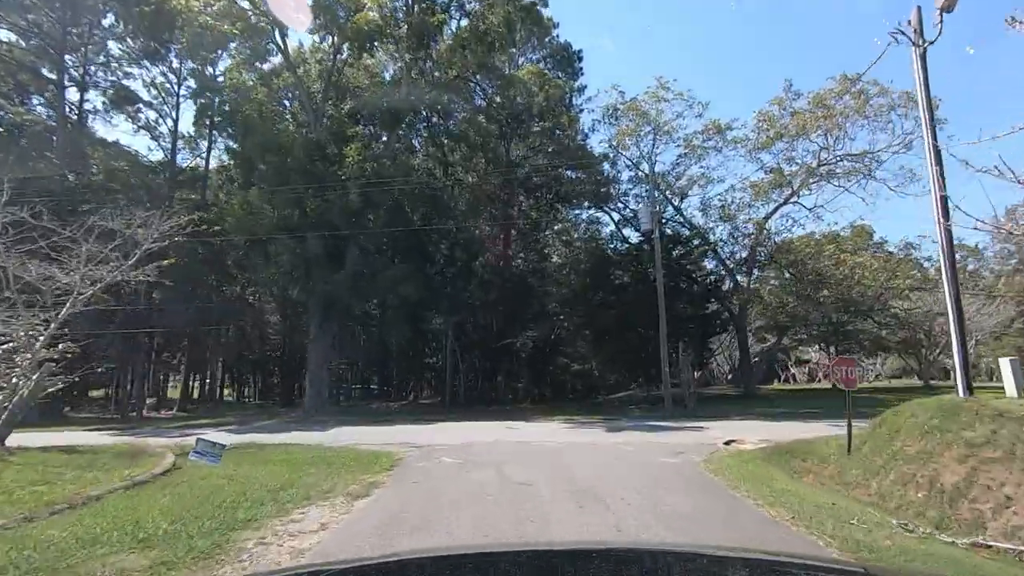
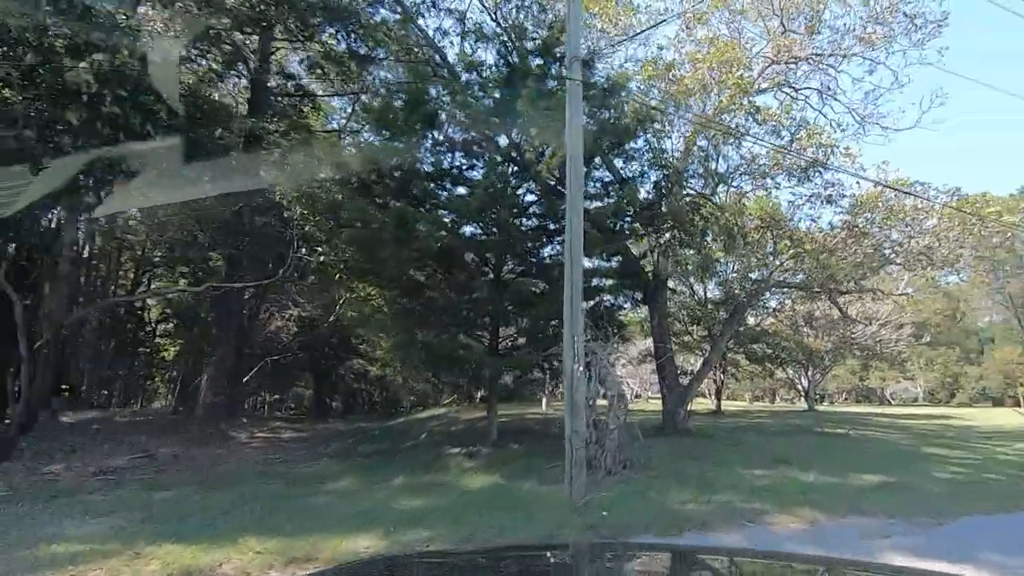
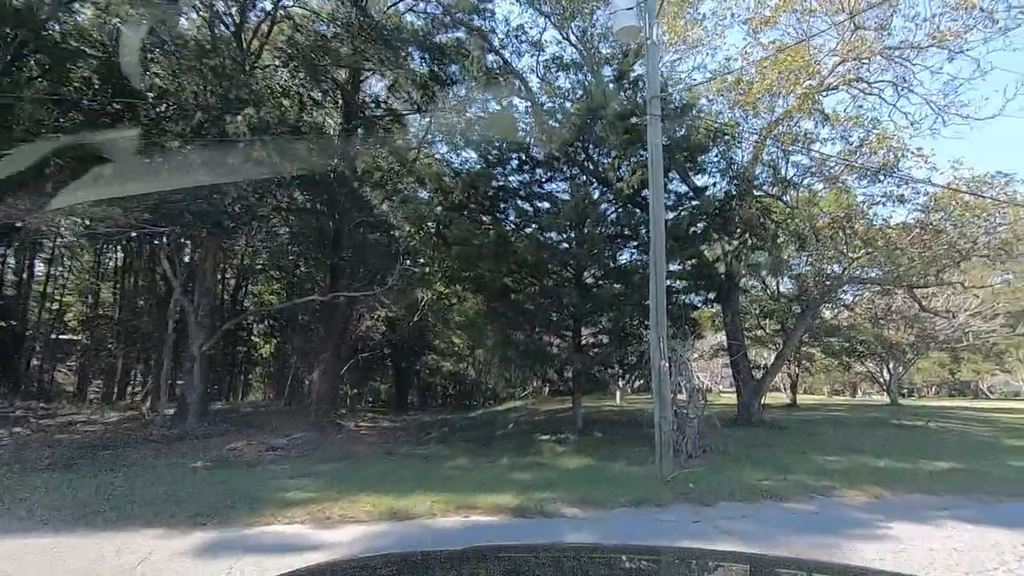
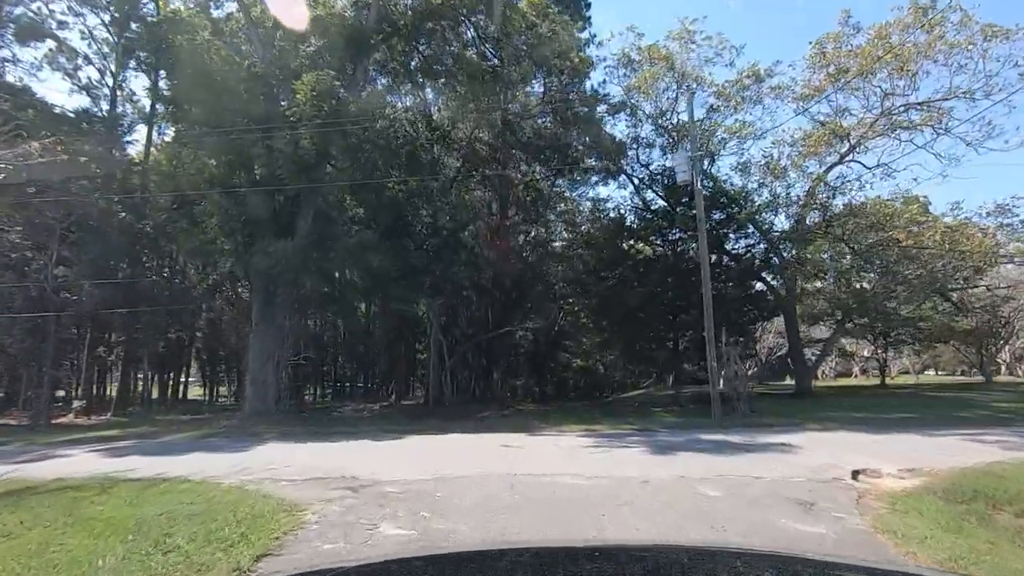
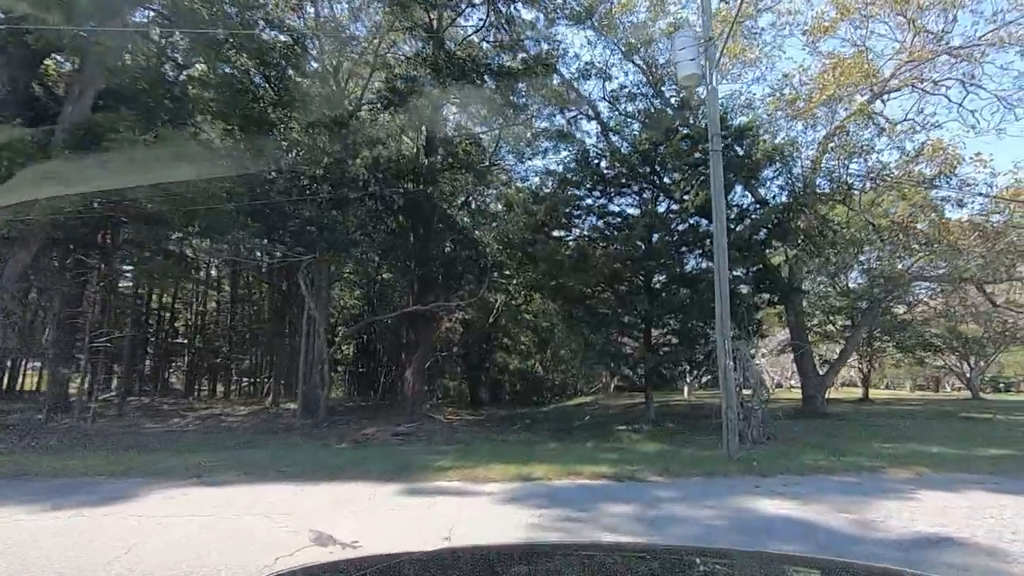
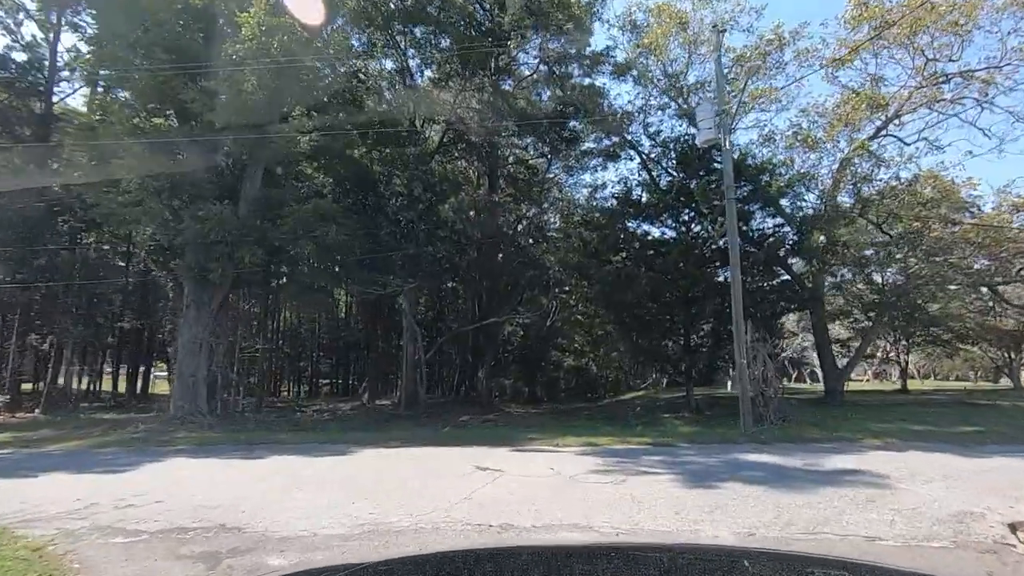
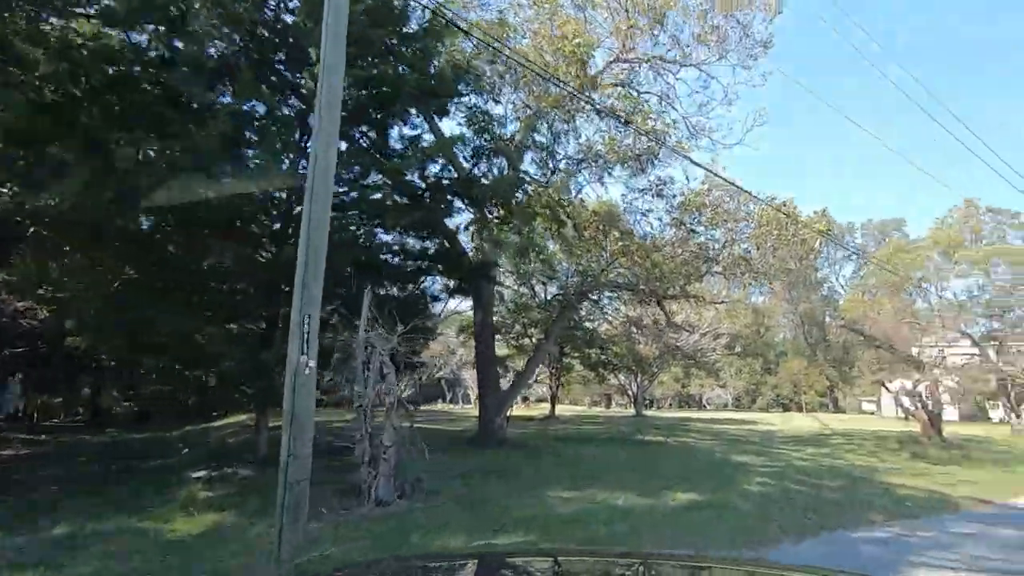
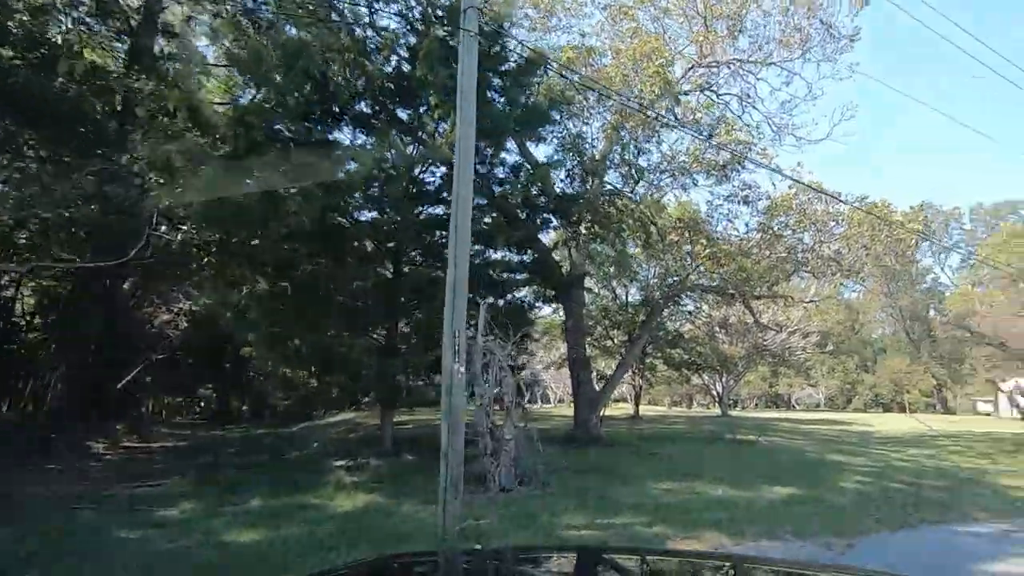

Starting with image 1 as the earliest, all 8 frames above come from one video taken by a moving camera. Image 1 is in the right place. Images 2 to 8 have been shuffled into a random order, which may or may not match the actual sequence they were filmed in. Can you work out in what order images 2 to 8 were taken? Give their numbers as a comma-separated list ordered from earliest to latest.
4, 6, 5, 3, 2, 8, 7
